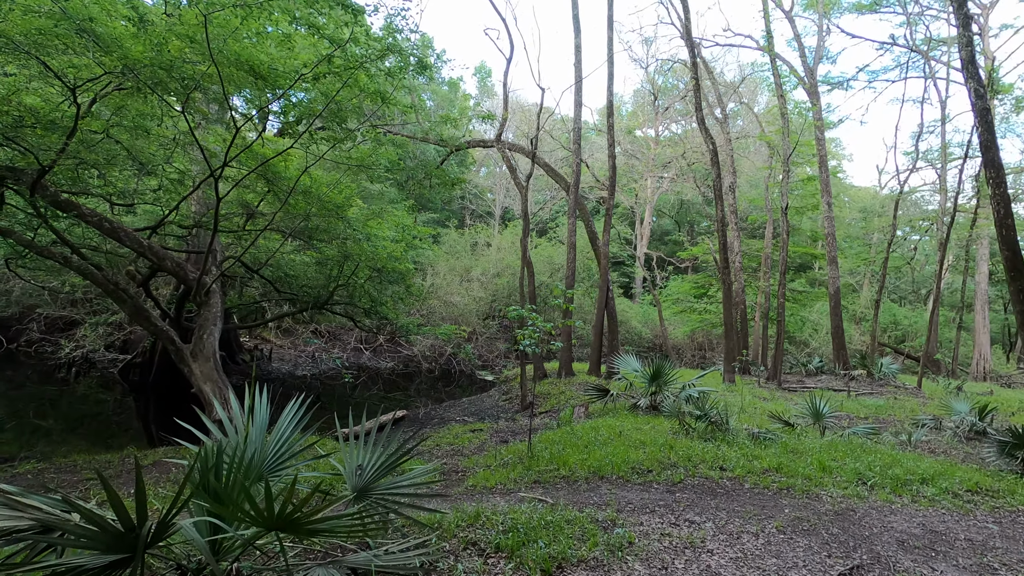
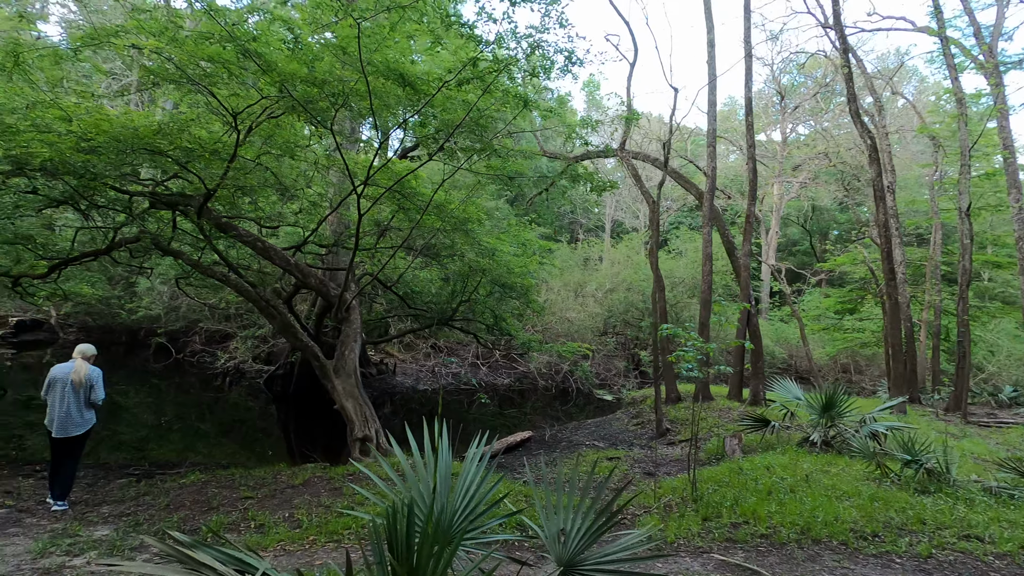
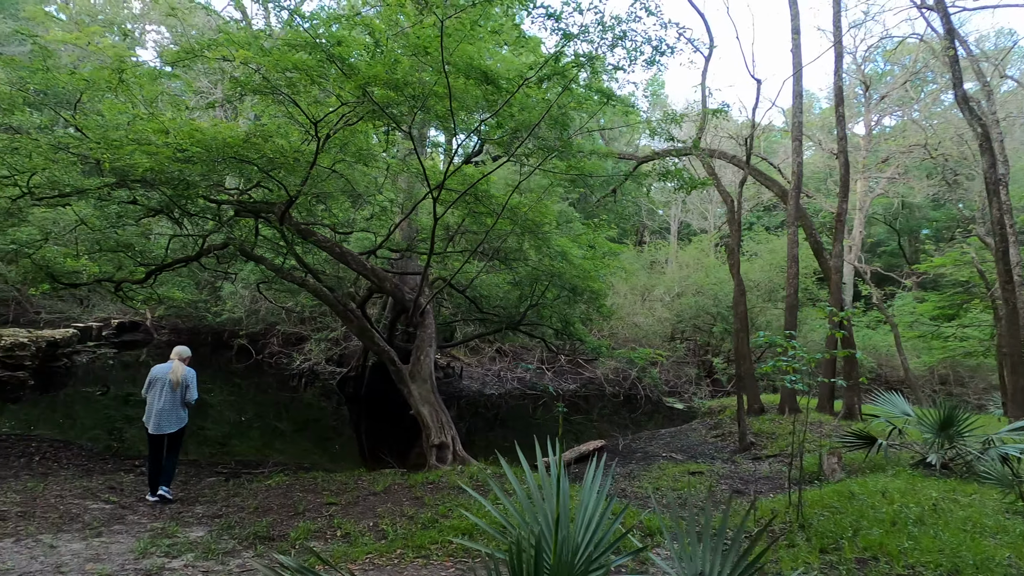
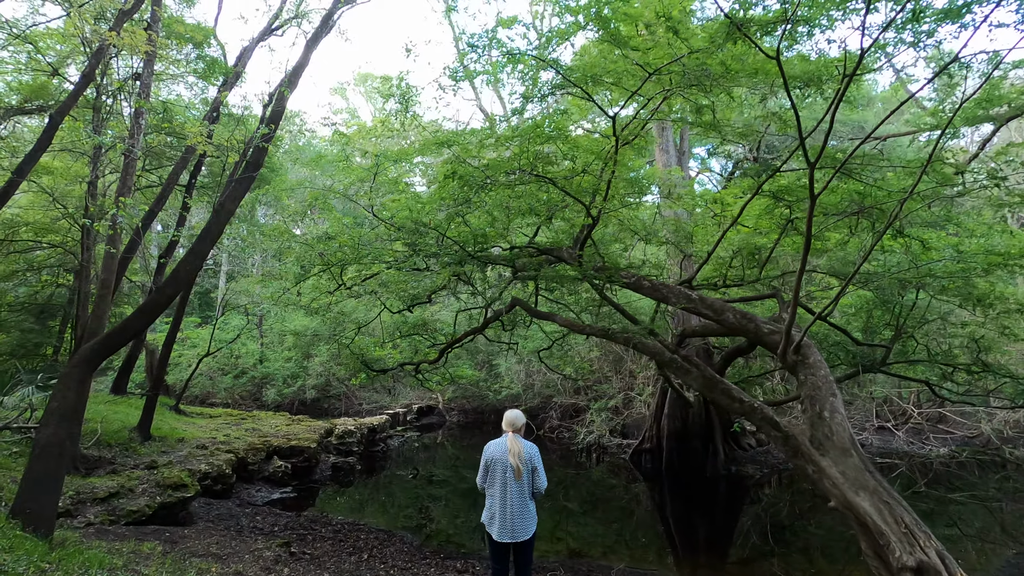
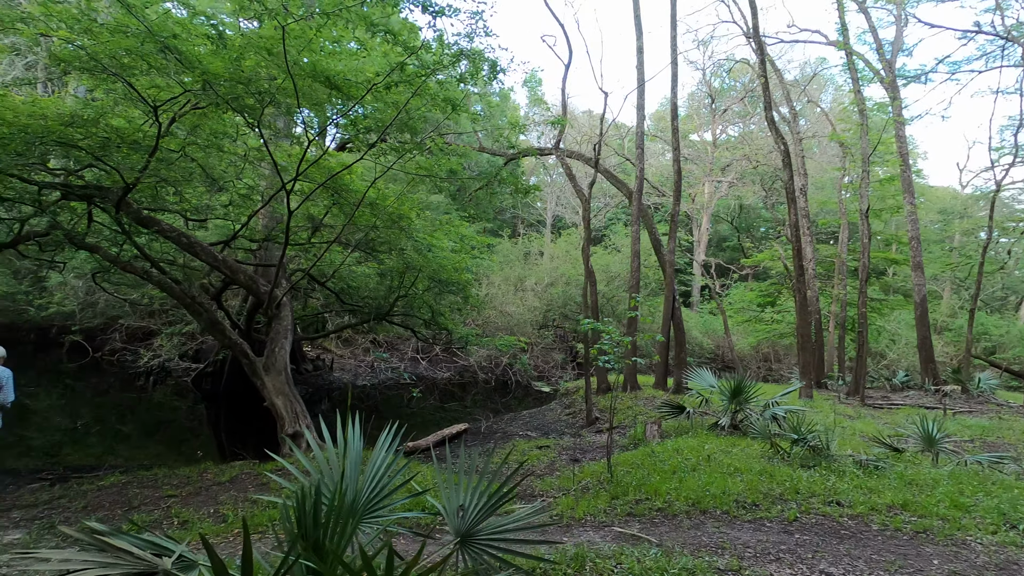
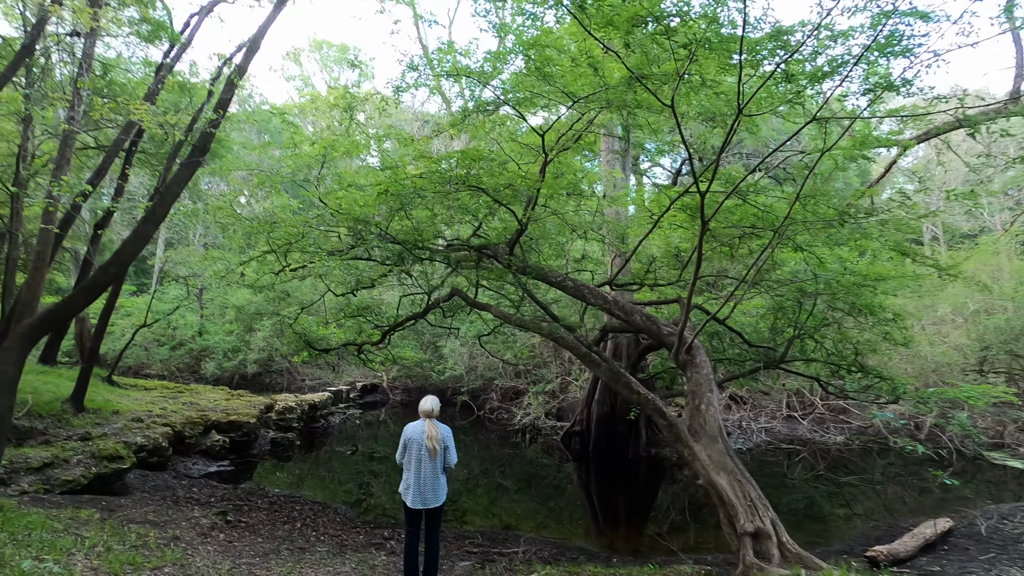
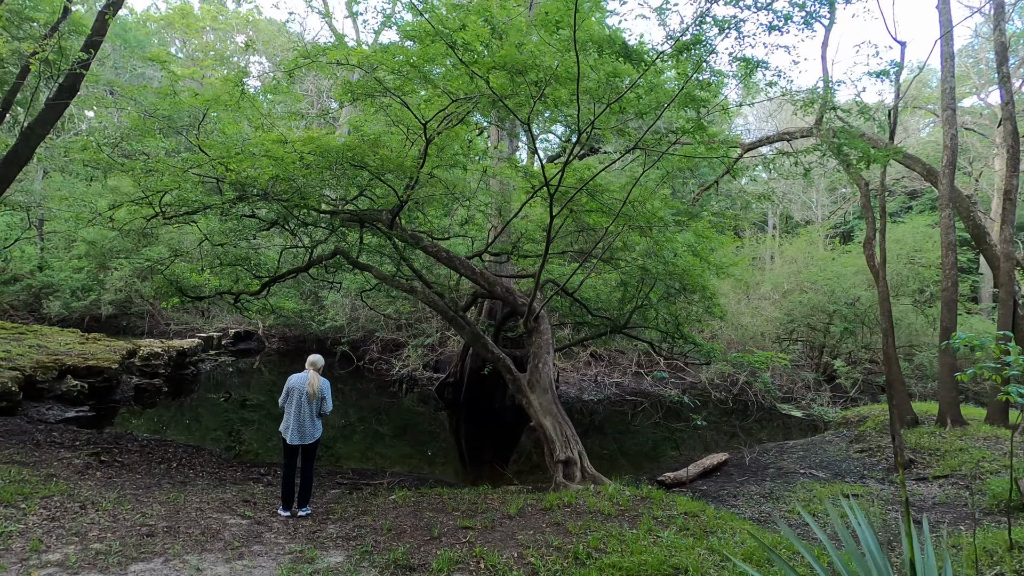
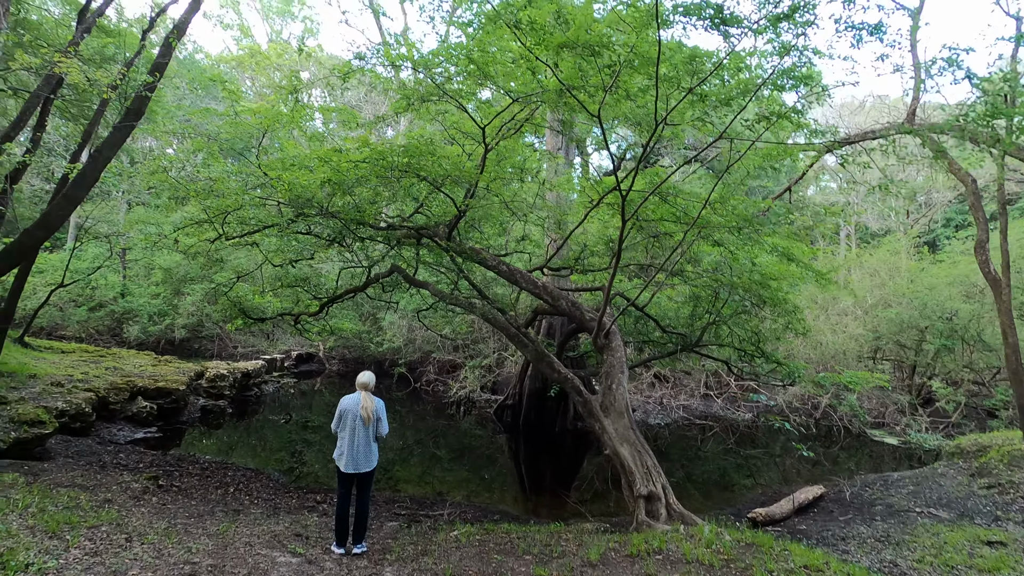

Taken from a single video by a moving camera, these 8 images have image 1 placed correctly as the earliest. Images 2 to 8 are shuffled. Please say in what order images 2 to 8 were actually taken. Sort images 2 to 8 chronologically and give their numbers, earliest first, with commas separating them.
5, 2, 3, 7, 8, 6, 4
